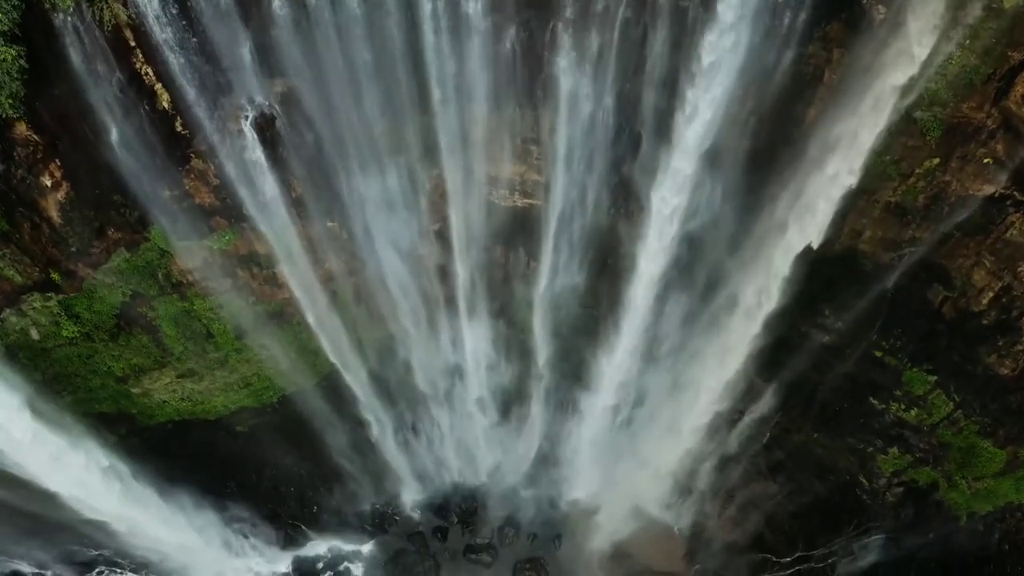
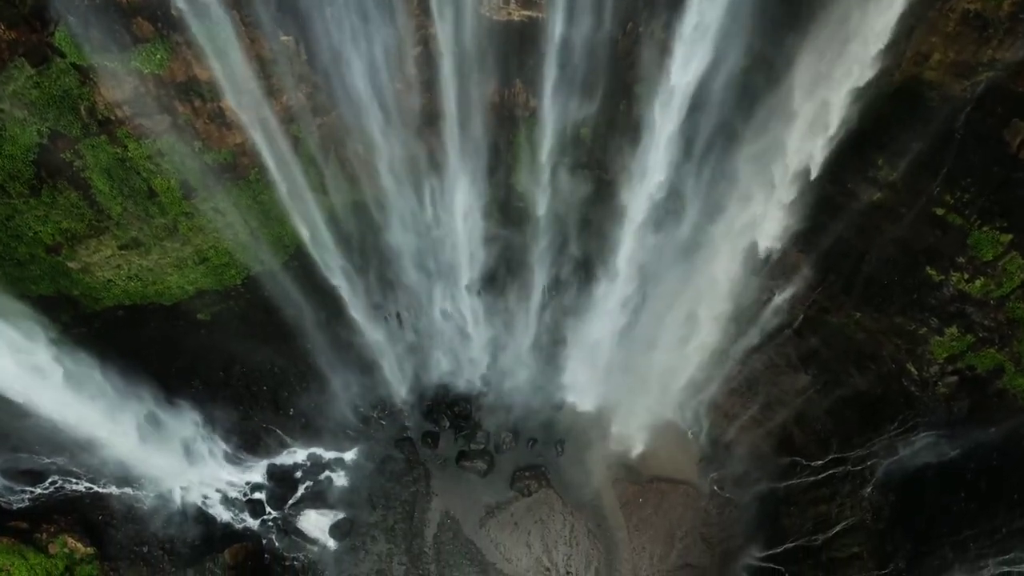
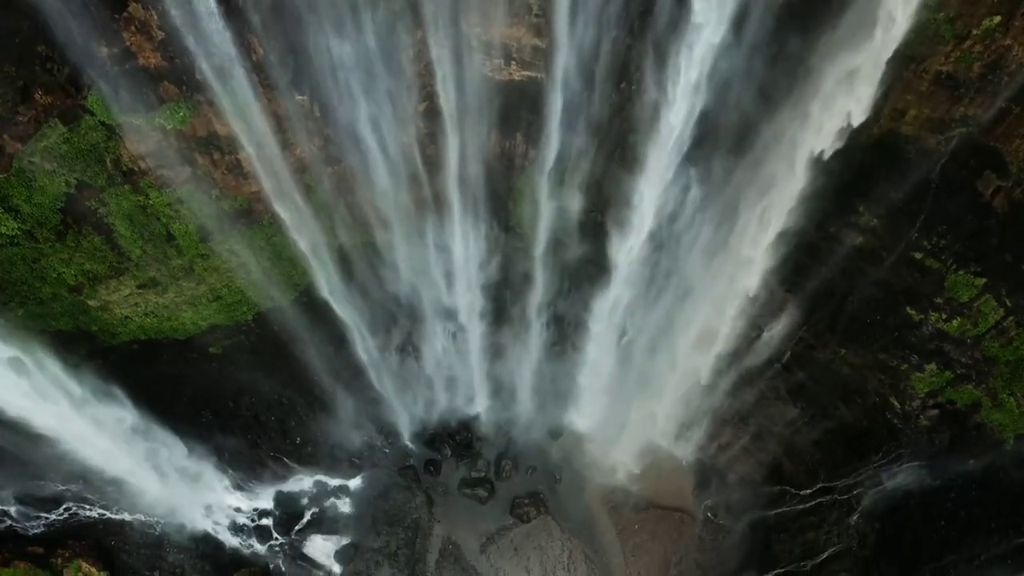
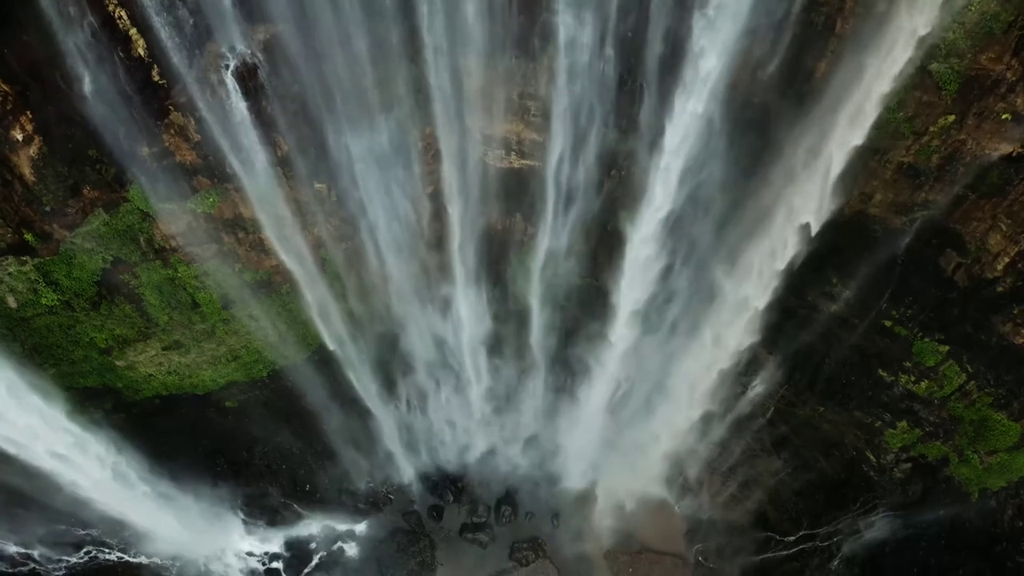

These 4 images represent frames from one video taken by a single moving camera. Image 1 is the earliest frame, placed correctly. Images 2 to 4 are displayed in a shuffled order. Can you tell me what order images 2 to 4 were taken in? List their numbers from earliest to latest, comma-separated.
4, 3, 2
